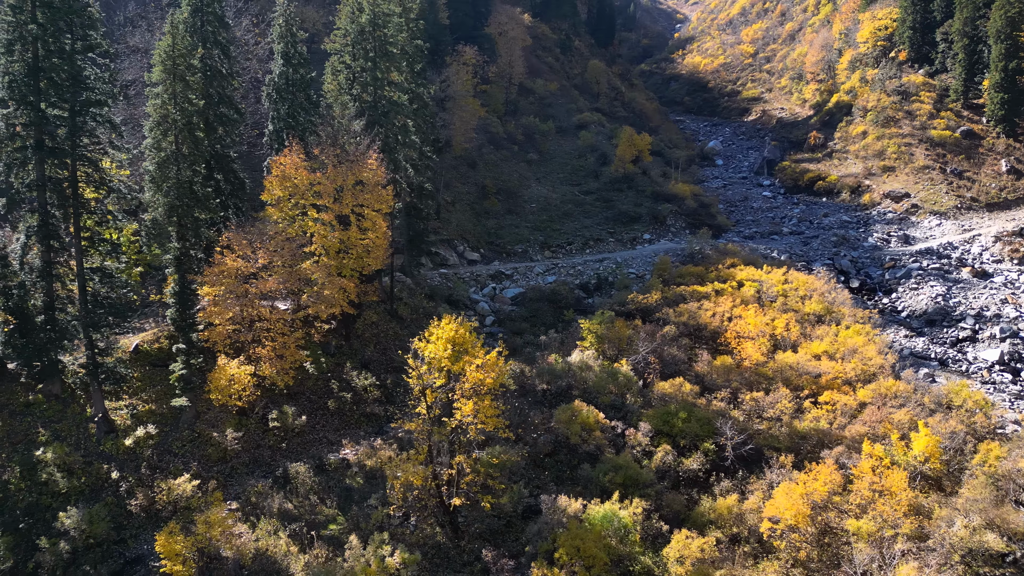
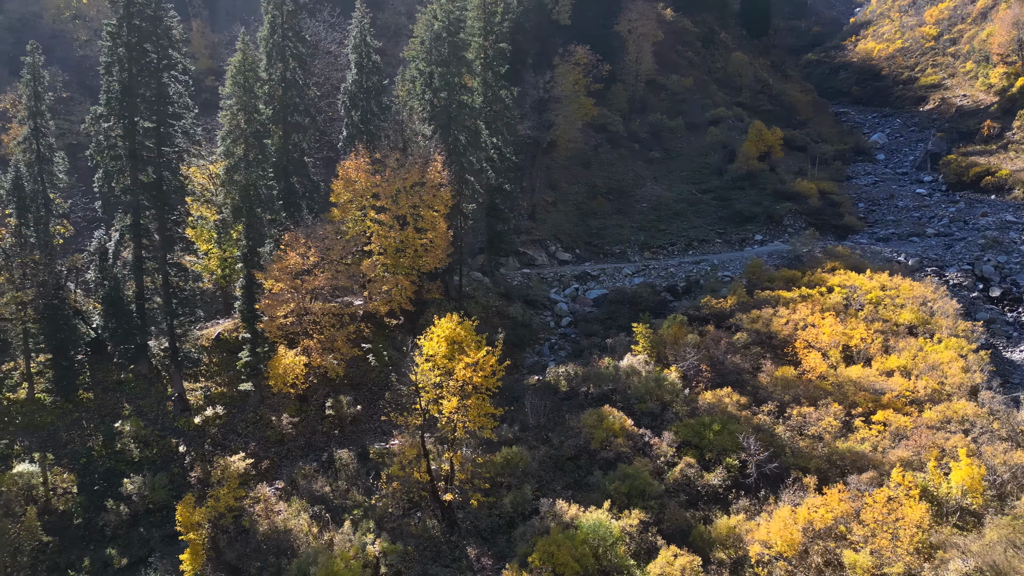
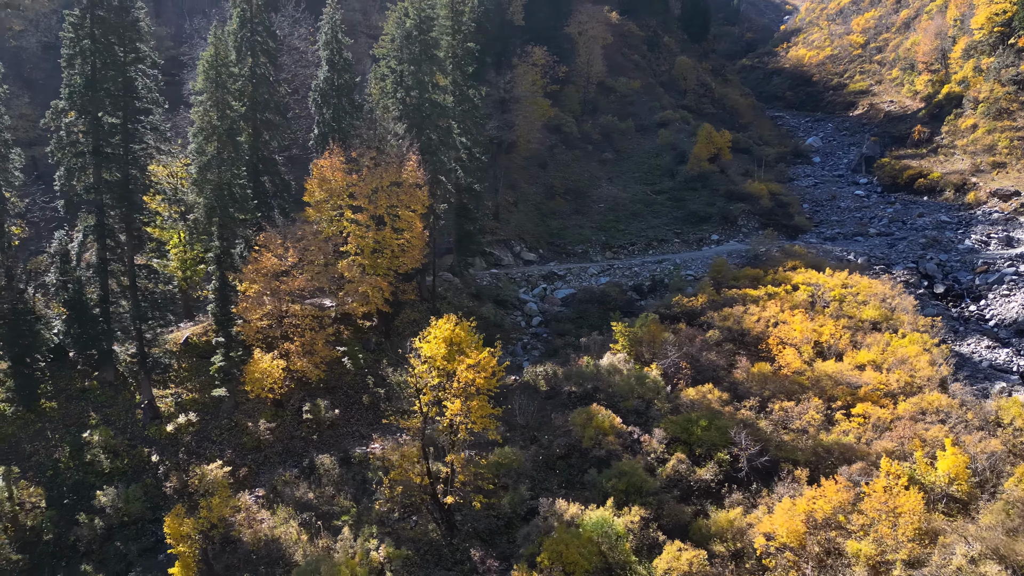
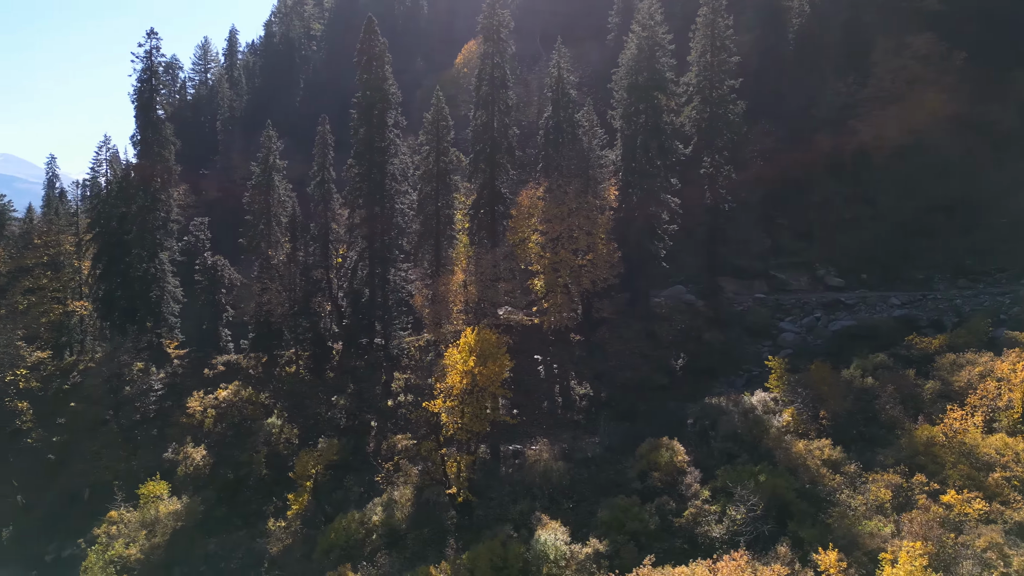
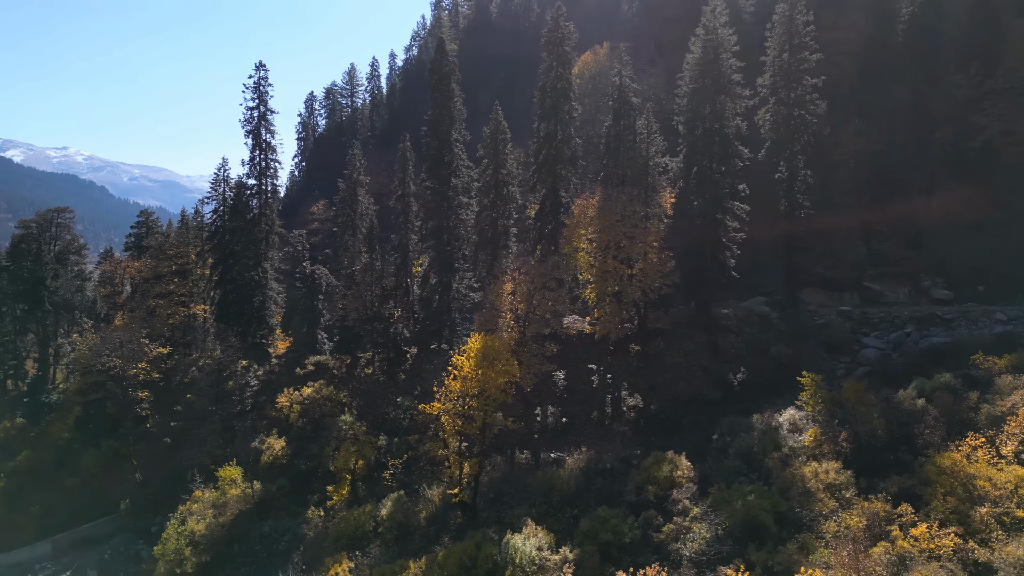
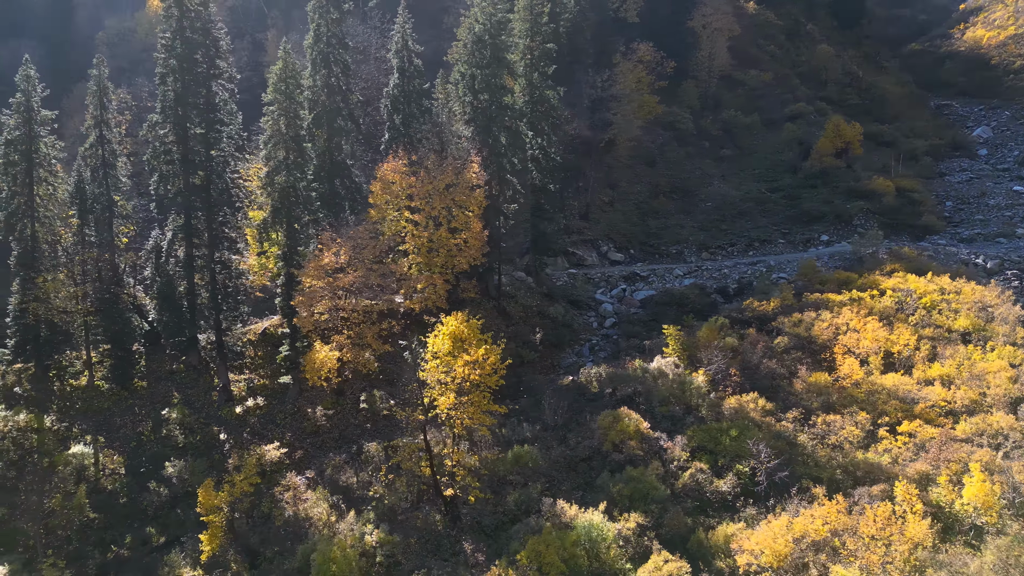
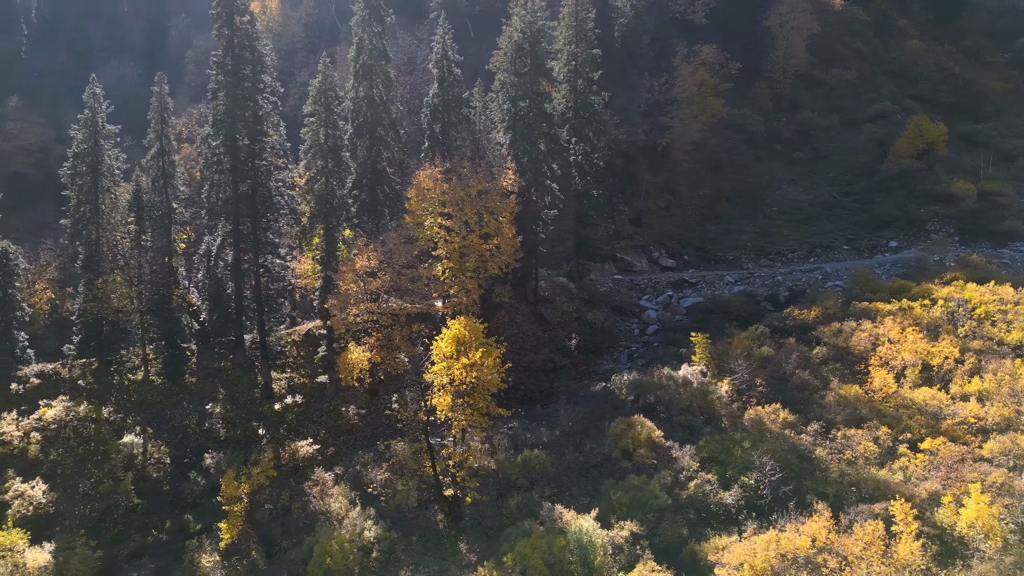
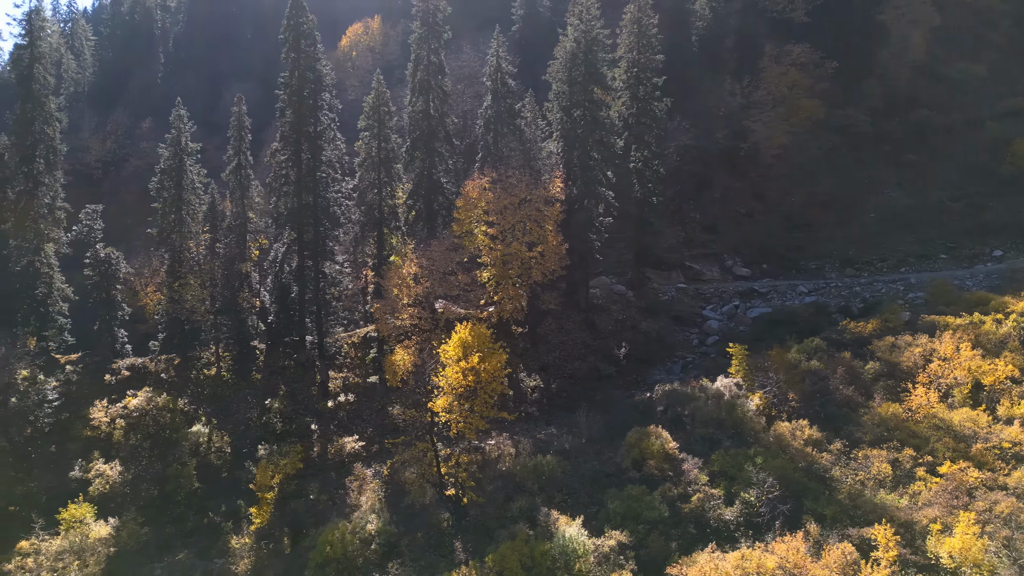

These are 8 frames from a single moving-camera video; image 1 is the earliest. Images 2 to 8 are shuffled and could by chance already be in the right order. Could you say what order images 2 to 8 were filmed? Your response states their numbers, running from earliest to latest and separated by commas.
3, 2, 6, 7, 8, 4, 5
